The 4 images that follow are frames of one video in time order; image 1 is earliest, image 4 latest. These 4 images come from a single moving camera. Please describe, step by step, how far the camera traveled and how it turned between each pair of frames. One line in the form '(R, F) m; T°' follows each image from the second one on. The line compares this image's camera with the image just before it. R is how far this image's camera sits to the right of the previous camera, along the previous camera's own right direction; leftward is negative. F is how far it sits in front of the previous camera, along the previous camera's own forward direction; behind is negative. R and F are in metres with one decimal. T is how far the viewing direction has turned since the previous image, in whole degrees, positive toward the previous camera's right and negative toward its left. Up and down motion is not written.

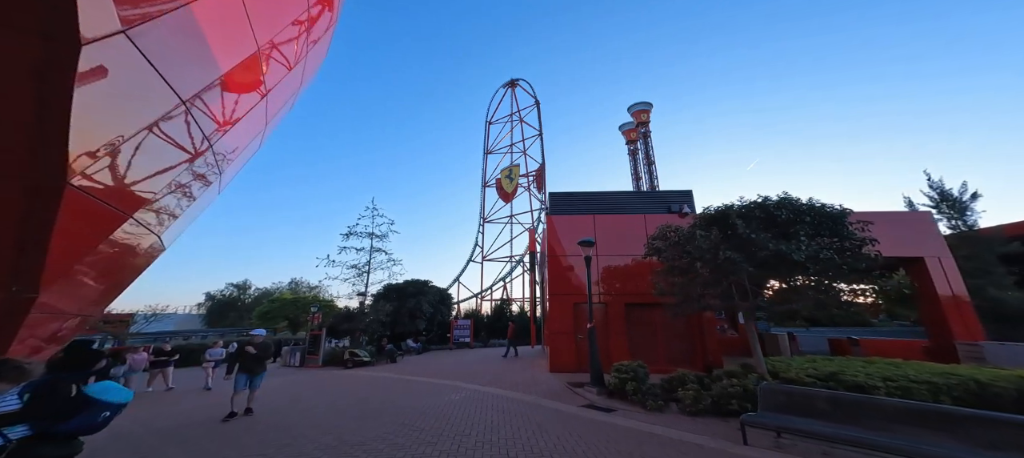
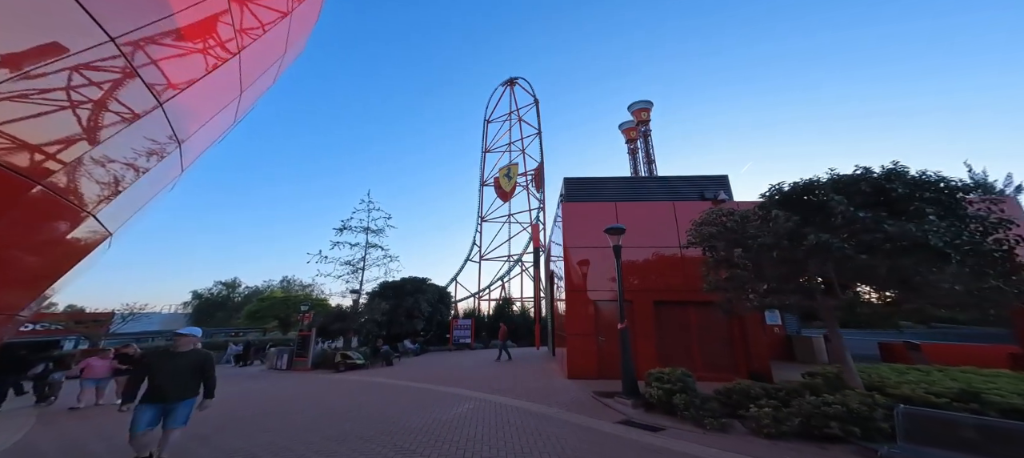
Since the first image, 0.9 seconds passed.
(-0.4, +1.3) m; +1°
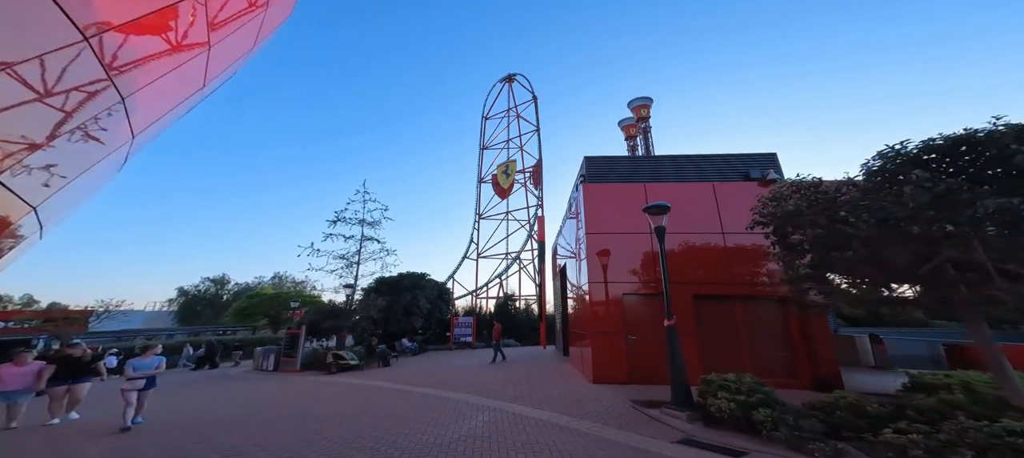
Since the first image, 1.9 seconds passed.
(-0.5, +1.3) m; +1°
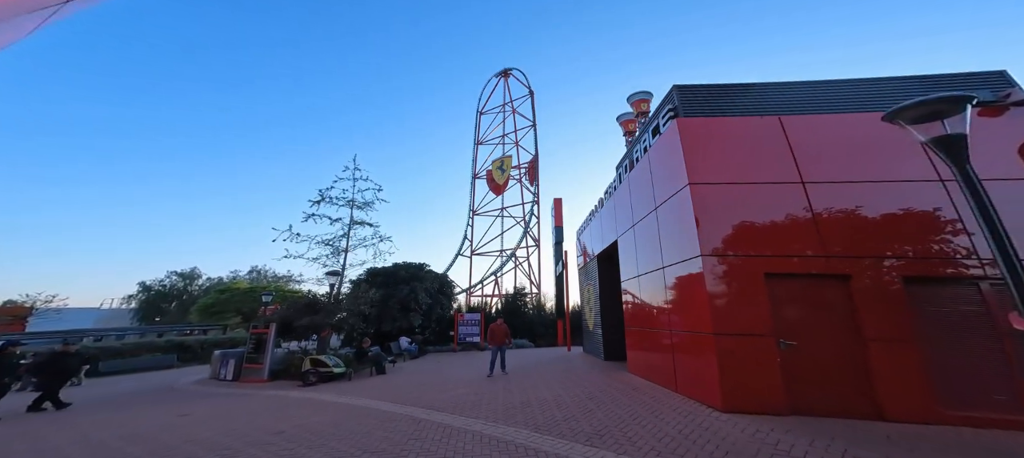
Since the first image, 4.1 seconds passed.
(-1.3, +3.1) m; +1°
